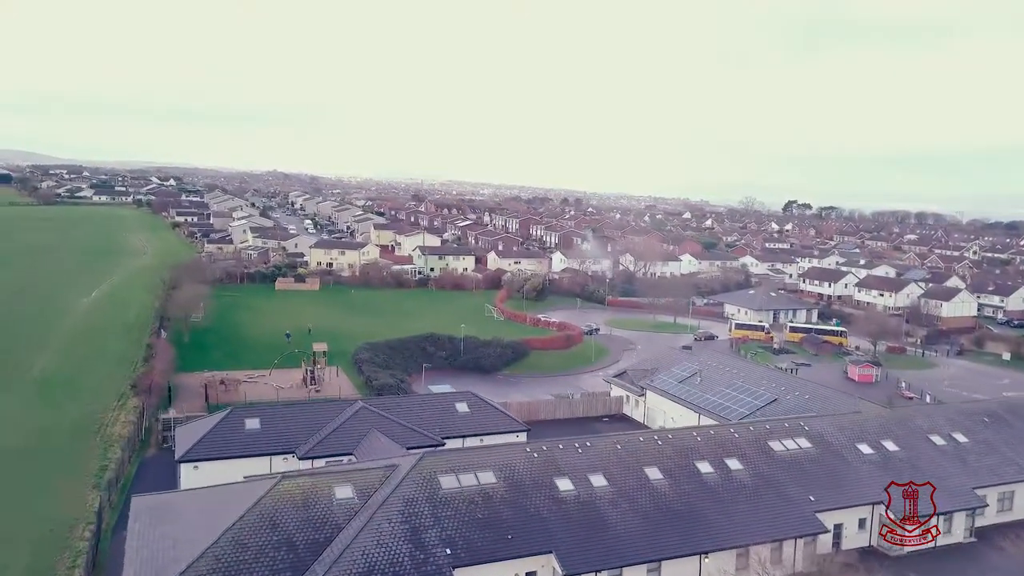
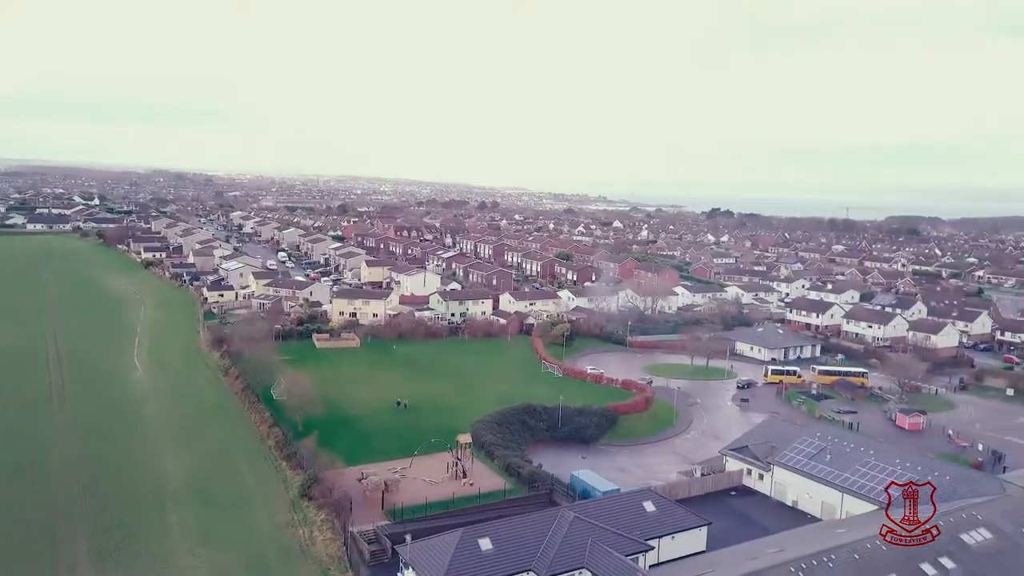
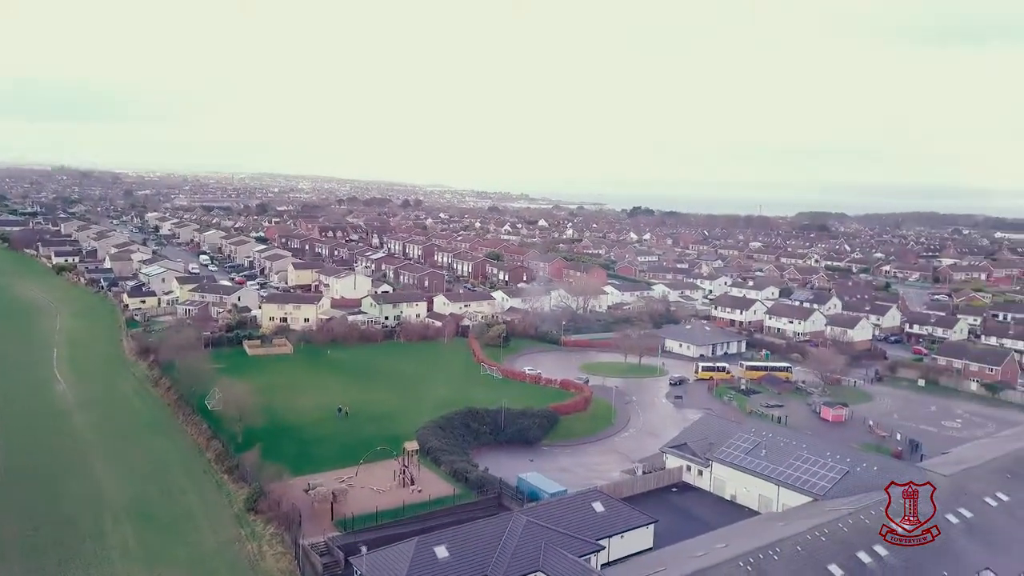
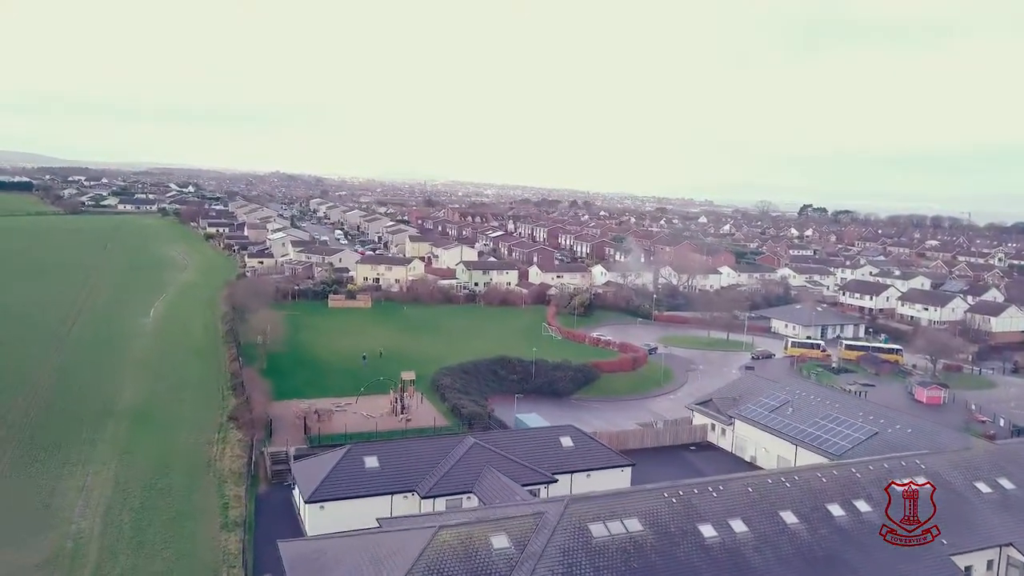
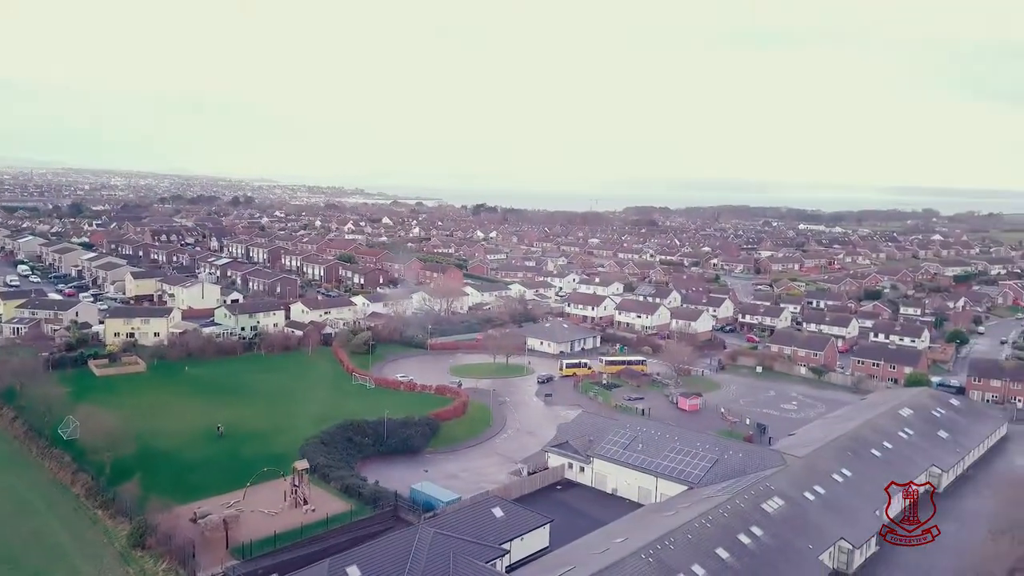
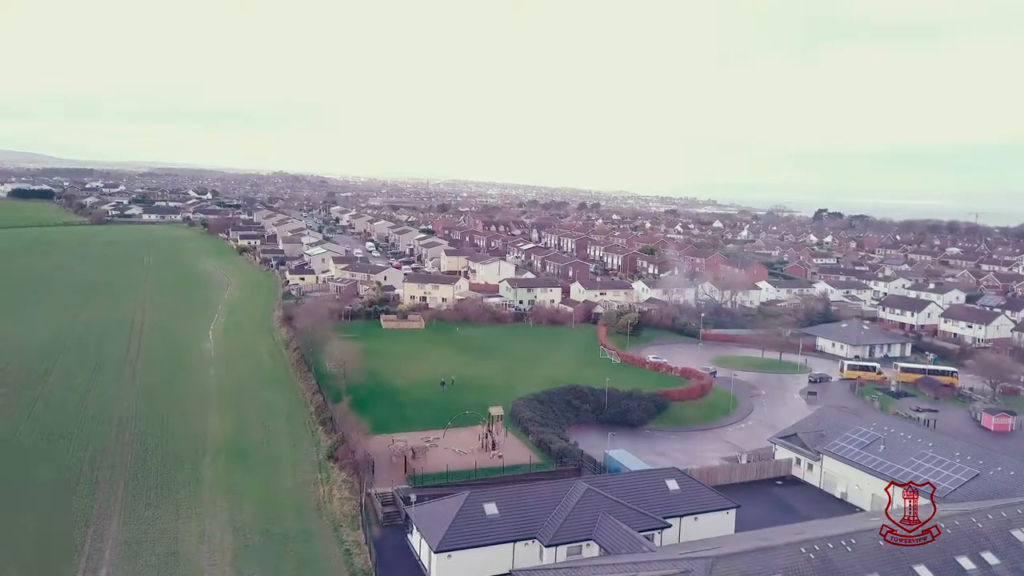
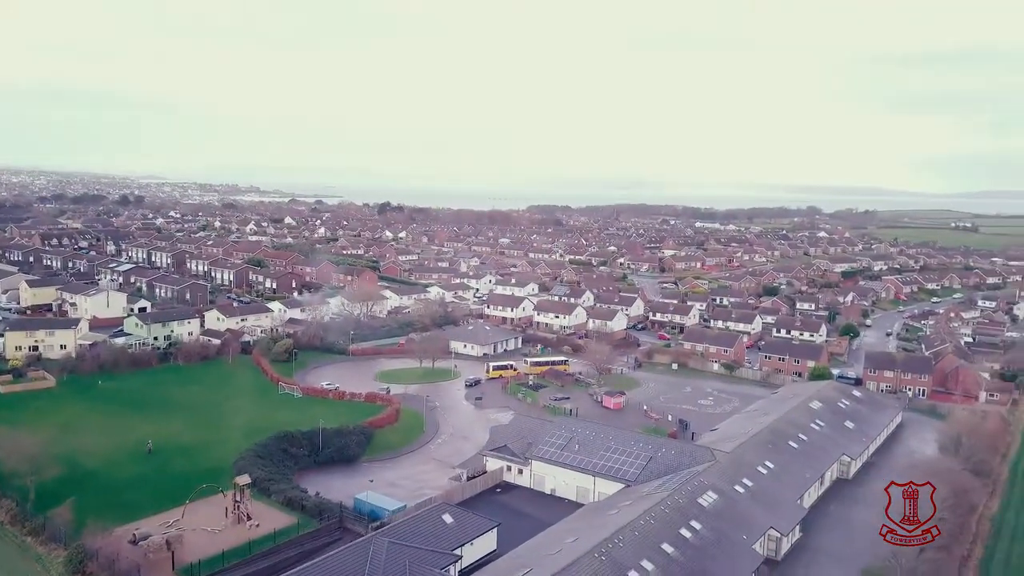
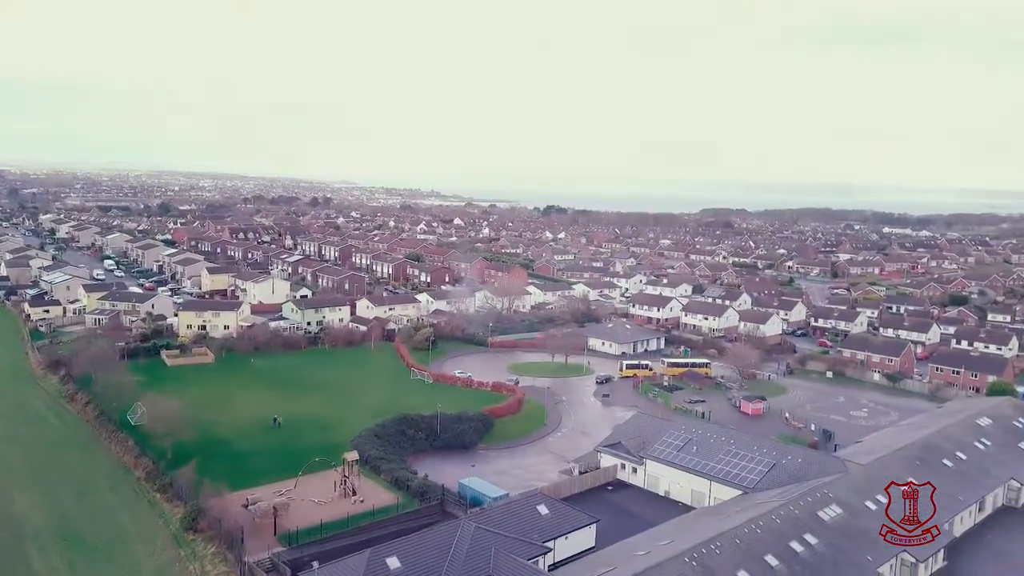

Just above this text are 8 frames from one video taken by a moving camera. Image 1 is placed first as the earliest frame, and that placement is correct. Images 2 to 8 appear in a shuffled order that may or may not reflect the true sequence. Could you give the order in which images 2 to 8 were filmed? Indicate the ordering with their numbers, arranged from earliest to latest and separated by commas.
4, 6, 2, 3, 8, 5, 7
